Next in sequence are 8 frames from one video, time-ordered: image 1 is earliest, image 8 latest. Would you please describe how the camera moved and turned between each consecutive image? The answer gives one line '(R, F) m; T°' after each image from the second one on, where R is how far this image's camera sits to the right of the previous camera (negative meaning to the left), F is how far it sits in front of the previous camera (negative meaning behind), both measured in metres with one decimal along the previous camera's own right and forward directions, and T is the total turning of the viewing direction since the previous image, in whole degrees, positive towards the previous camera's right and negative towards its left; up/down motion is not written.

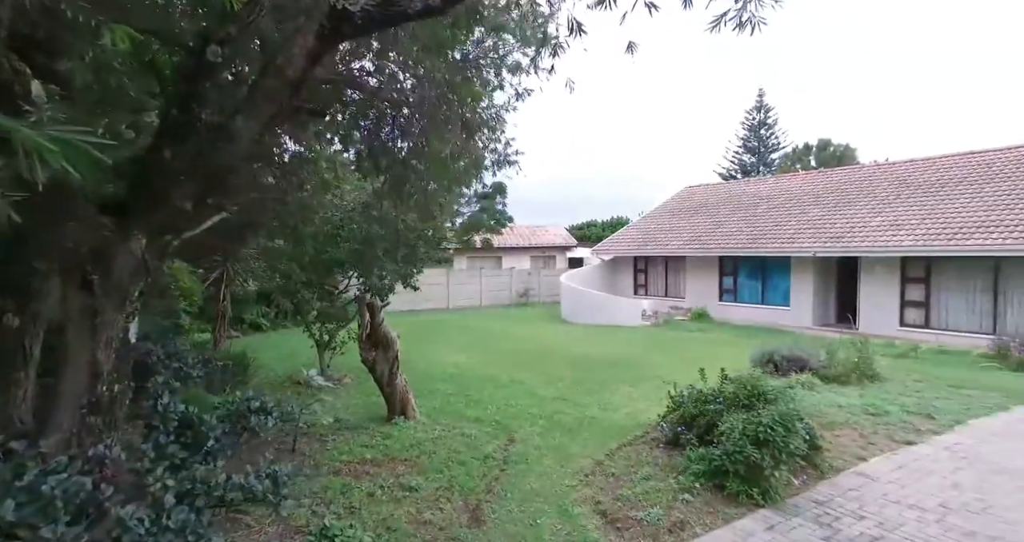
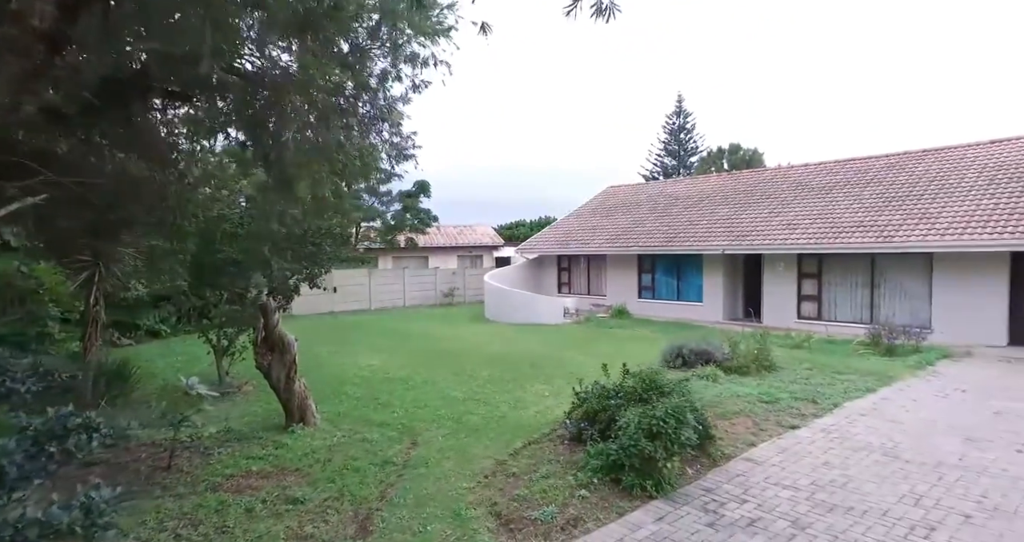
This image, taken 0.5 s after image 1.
(+0.3, 0.0) m; +7°
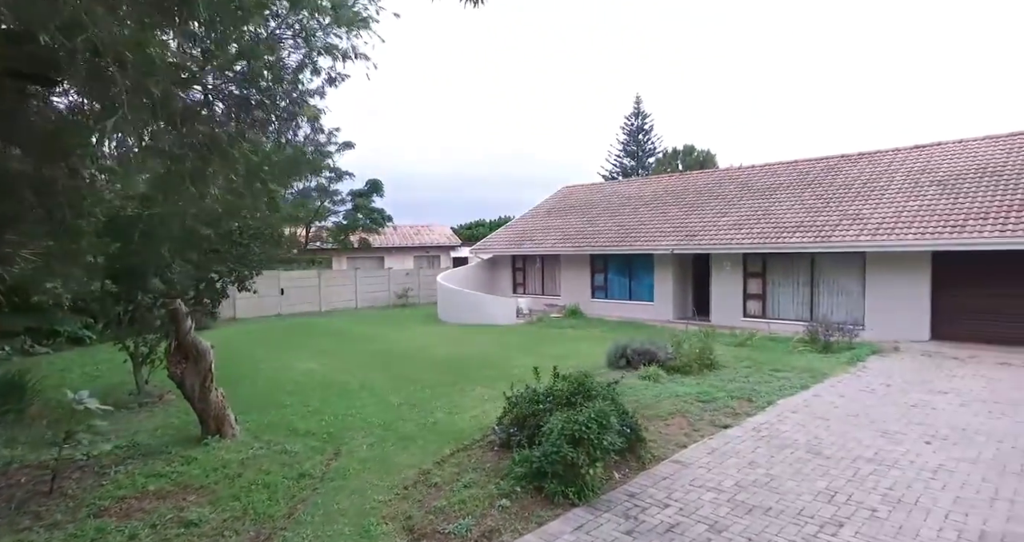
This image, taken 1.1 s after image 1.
(+0.3, +0.1) m; +4°
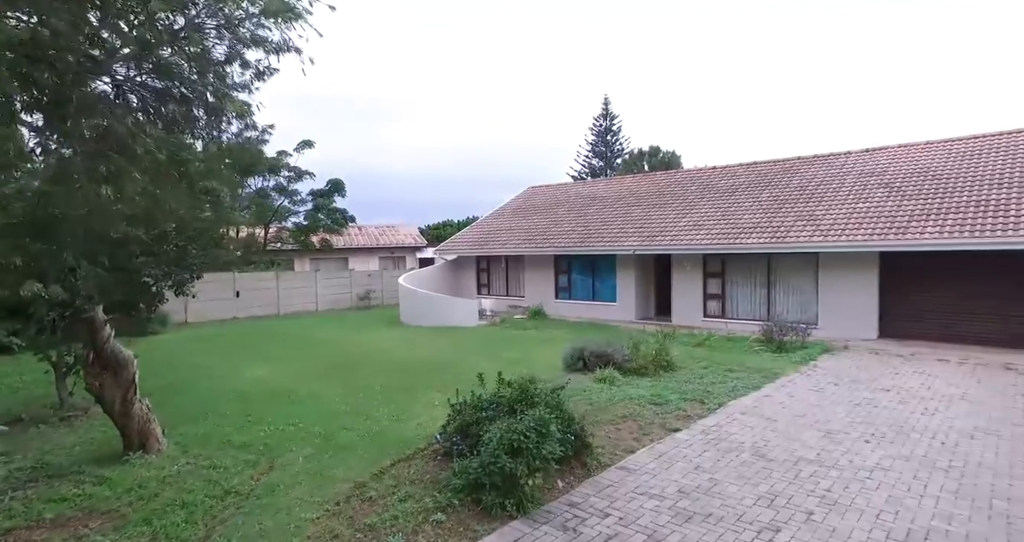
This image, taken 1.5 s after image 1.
(+0.3, +0.1) m; +3°
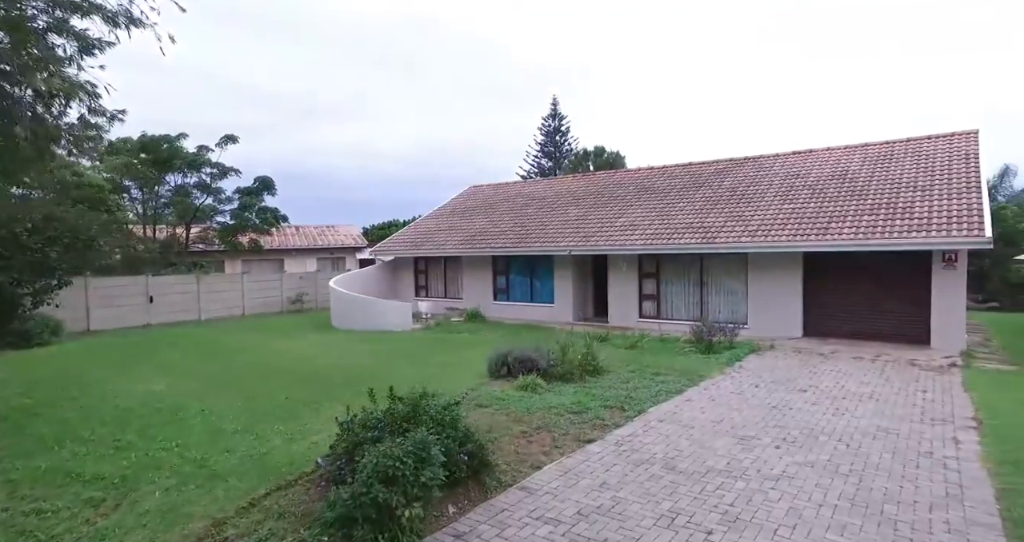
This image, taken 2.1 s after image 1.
(+0.5, +0.4) m; +5°
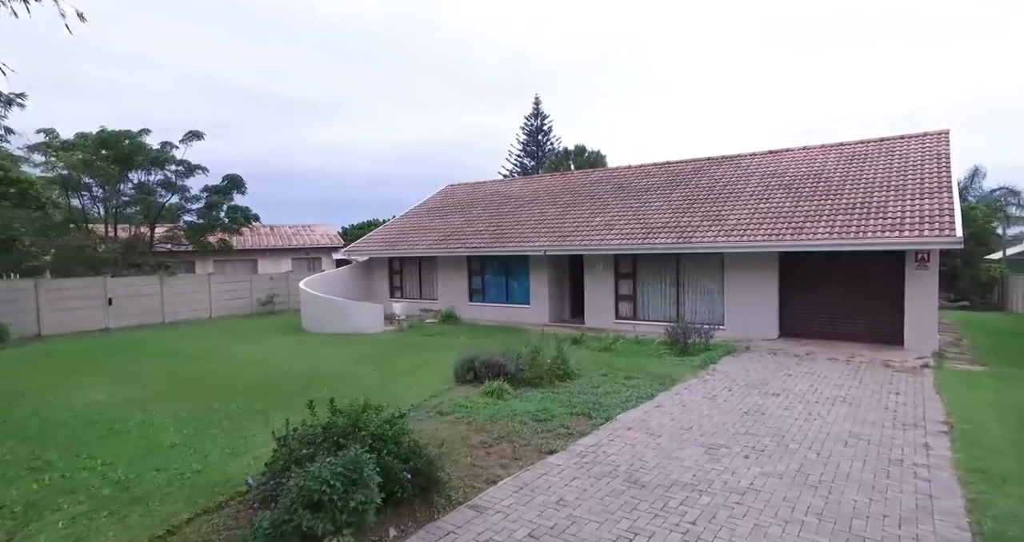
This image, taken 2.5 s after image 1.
(+0.3, +0.3) m; +2°
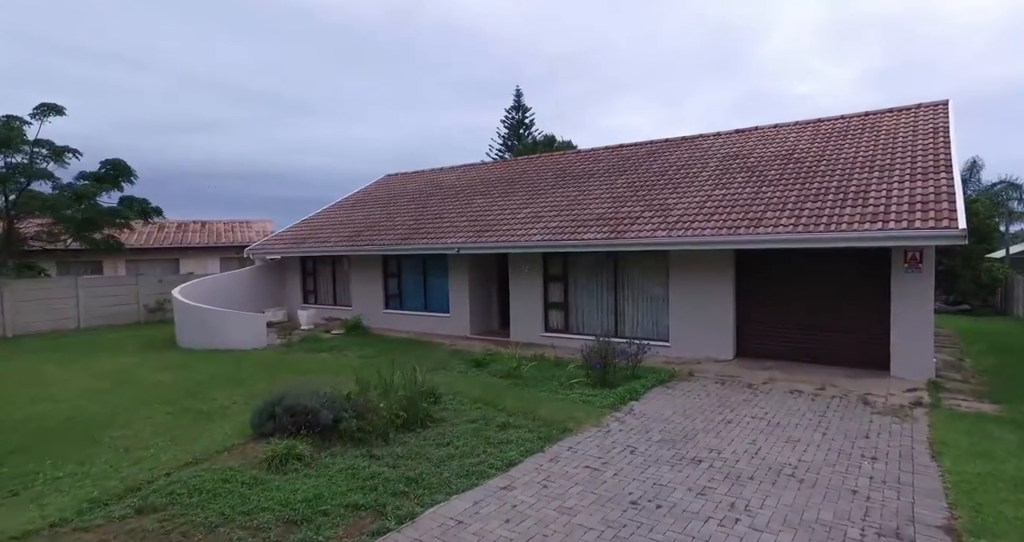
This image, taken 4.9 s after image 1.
(+2.1, +3.0) m; 0°
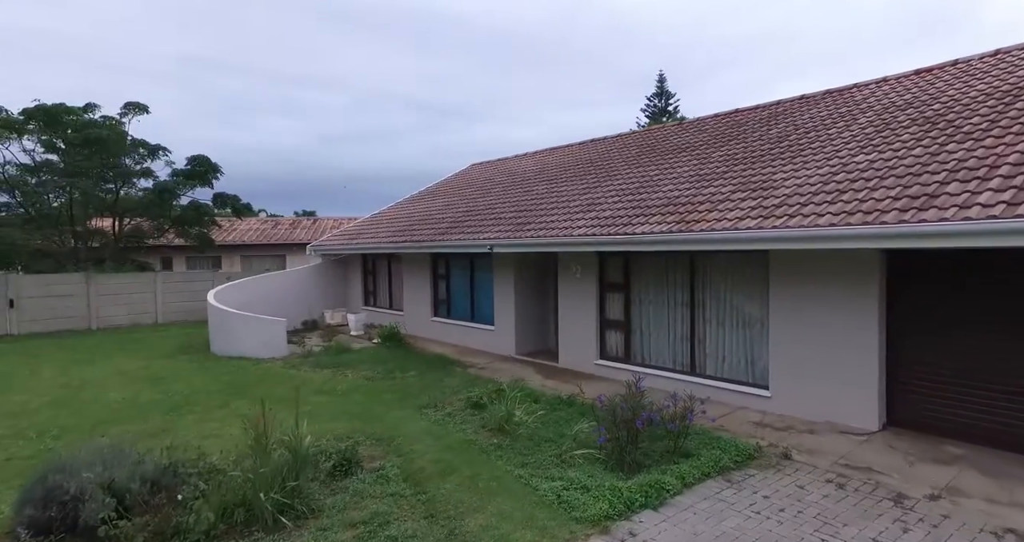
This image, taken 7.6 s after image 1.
(+1.9, +3.6) m; -15°
